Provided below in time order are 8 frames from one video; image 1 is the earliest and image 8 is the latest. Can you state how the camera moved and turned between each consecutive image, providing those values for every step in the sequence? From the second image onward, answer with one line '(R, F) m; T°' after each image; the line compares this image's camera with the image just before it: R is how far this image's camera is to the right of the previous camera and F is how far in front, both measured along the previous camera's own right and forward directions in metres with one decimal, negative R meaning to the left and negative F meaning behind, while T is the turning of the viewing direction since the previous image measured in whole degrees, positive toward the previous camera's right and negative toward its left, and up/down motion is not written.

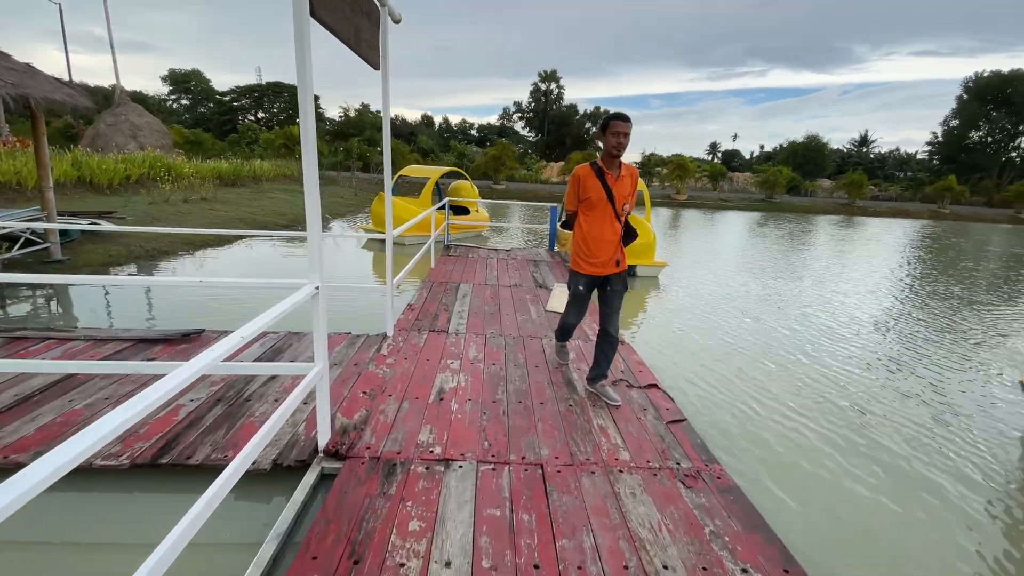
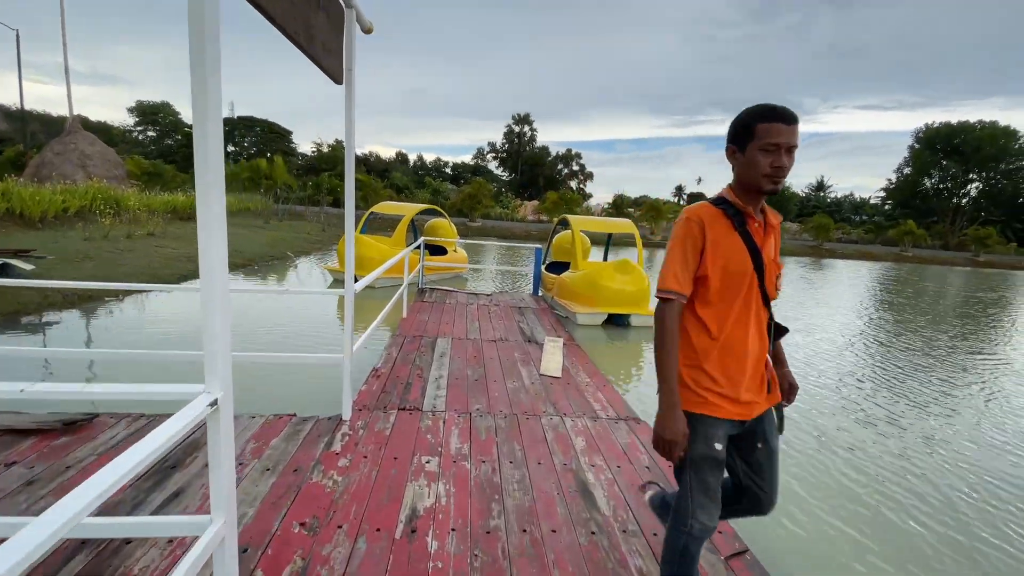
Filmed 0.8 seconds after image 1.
(-0.1, +0.8) m; +3°
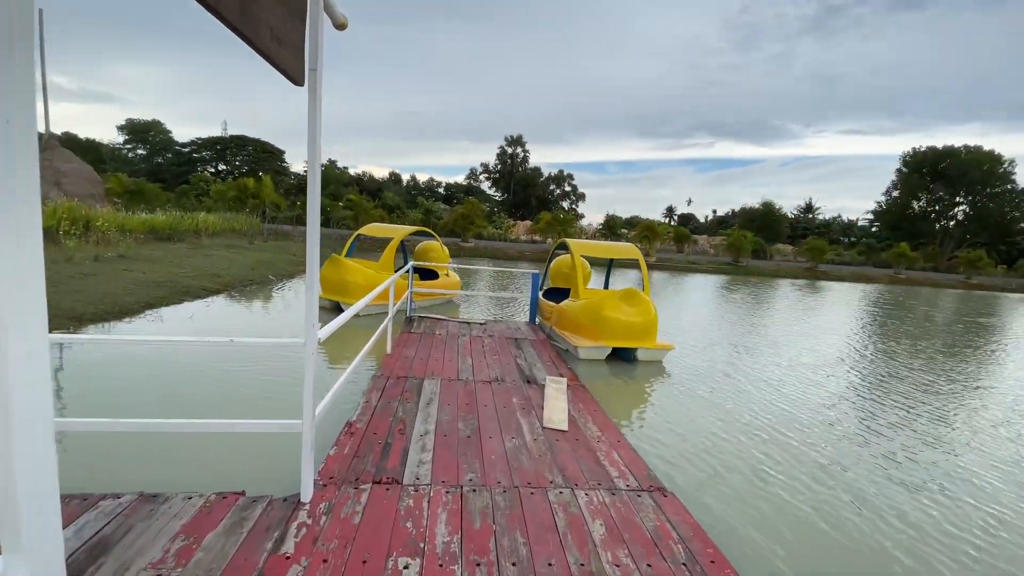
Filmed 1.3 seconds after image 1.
(-0.1, +0.6) m; +1°
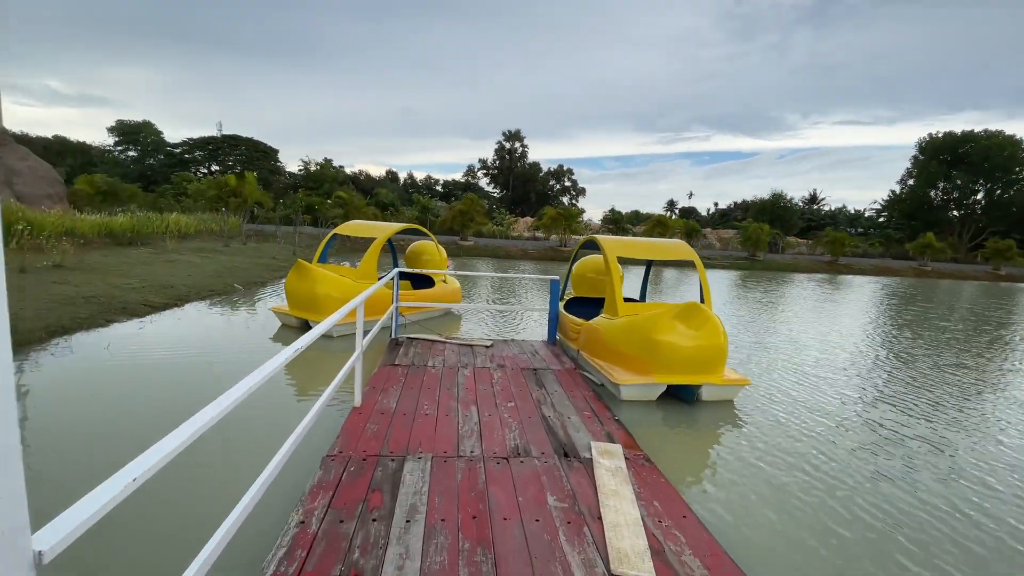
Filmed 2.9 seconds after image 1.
(-0.2, +1.7) m; 0°
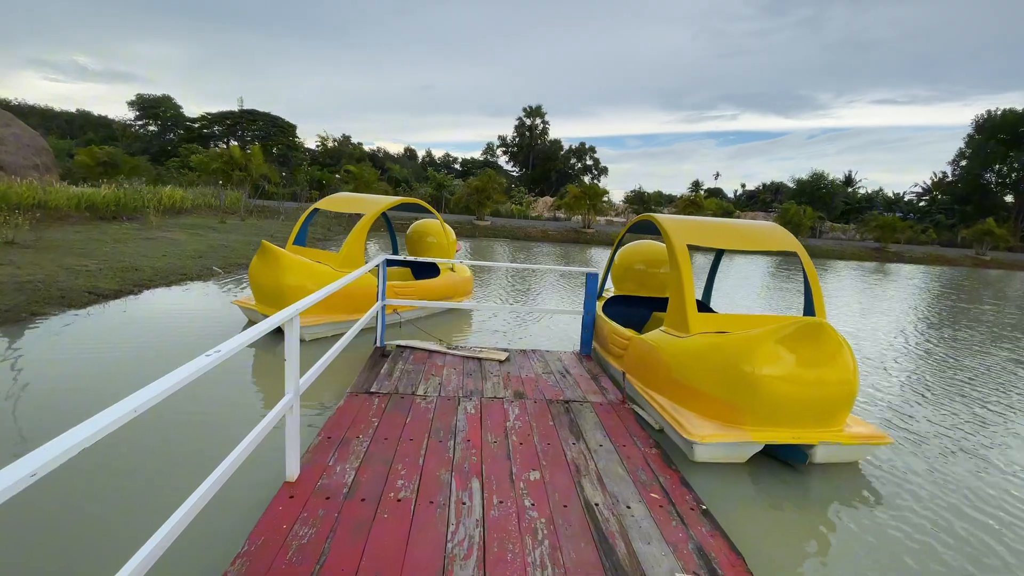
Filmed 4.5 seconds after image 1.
(-0.1, +1.5) m; -2°
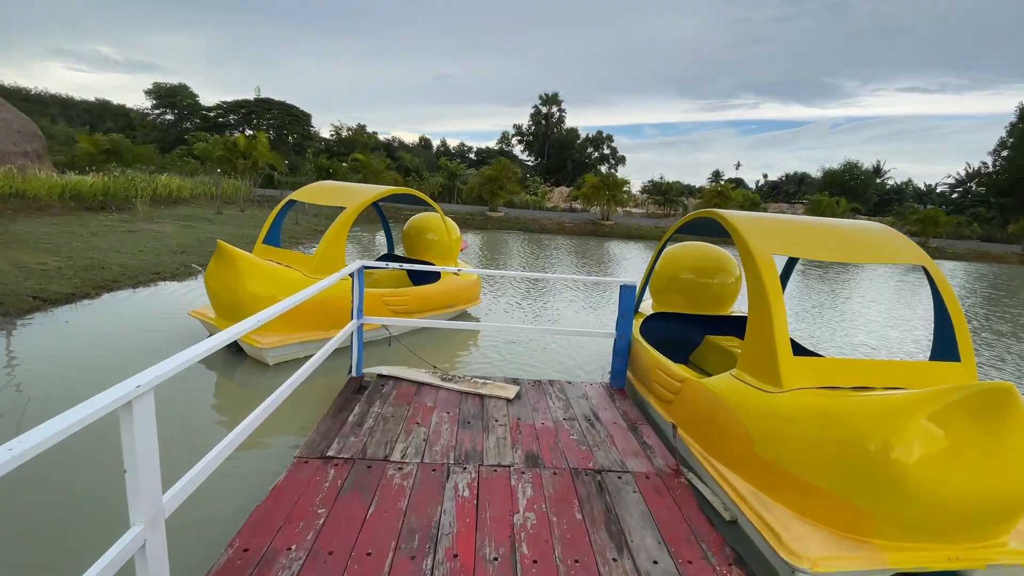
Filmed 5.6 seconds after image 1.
(0.0, +1.0) m; -2°
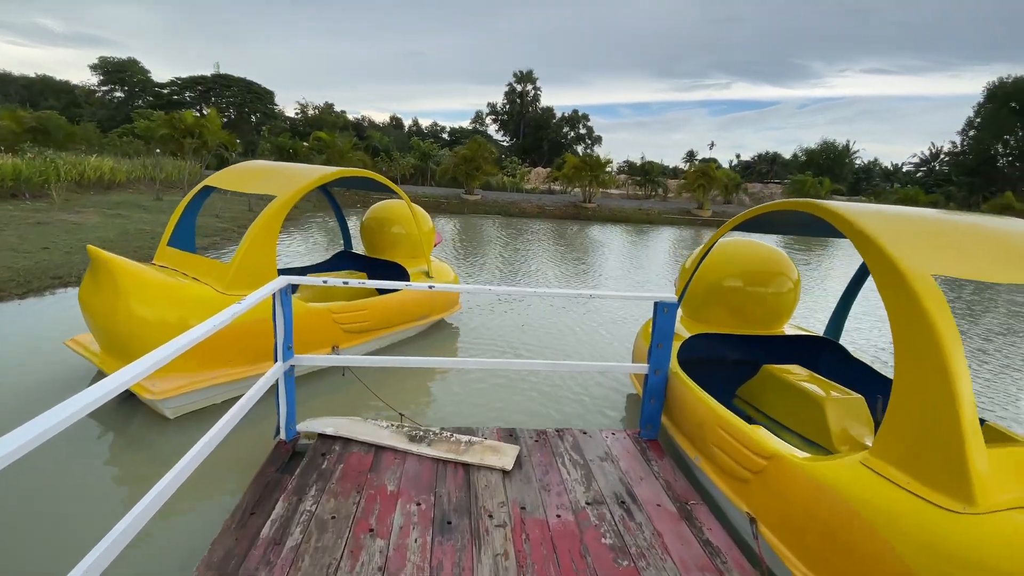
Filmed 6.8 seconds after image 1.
(-0.1, +1.1) m; +3°
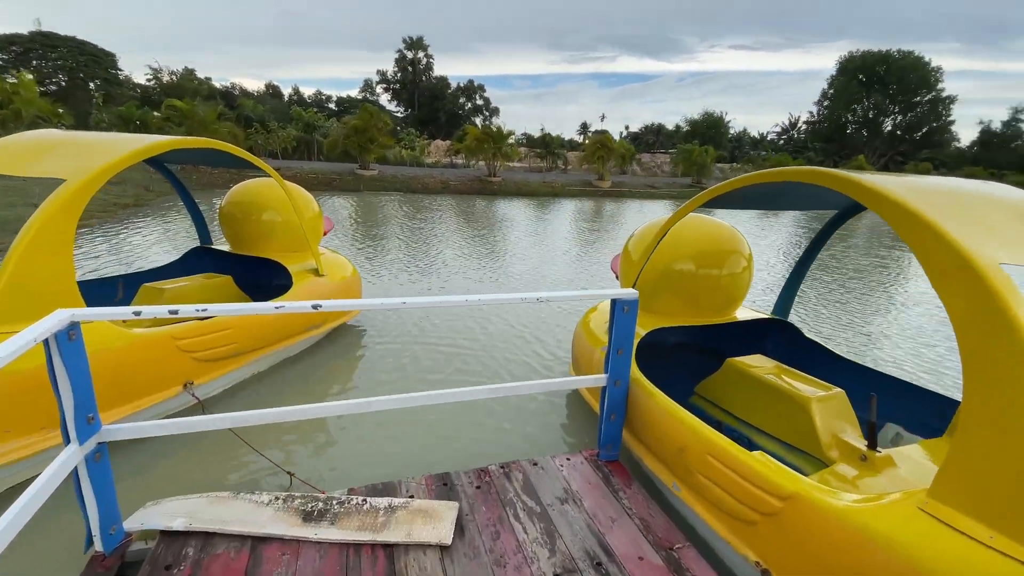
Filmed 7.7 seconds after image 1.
(-0.1, +0.7) m; +11°
